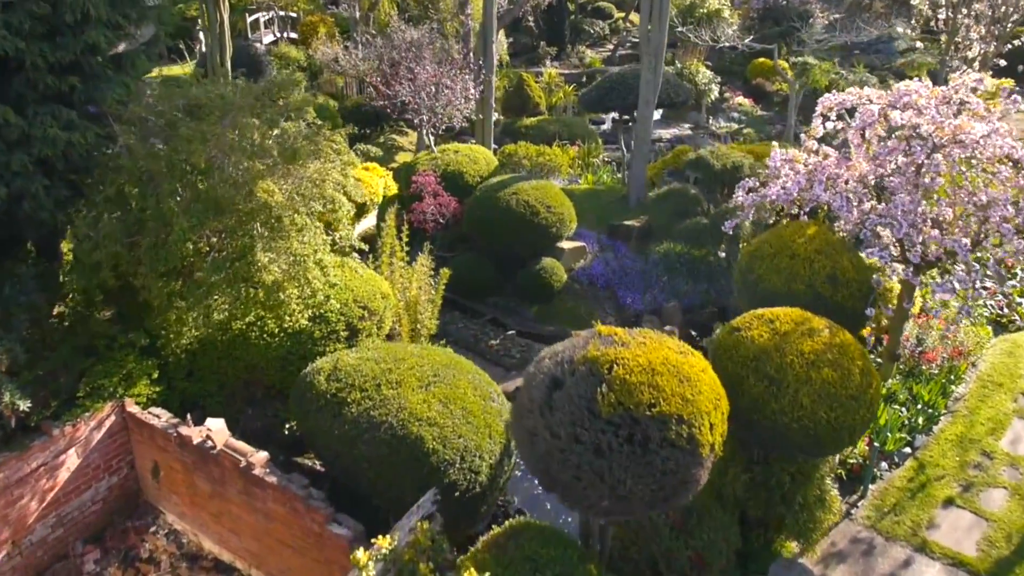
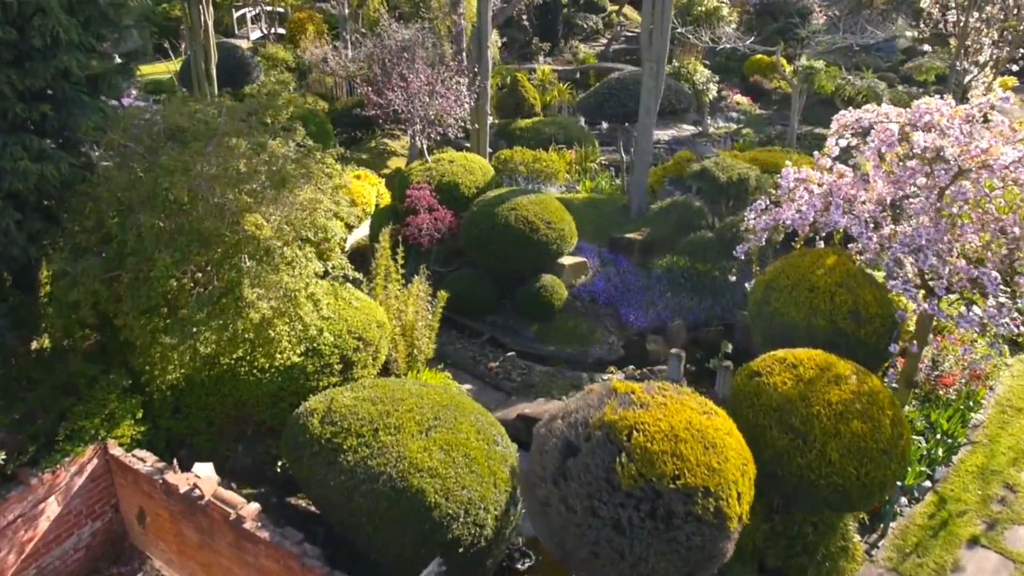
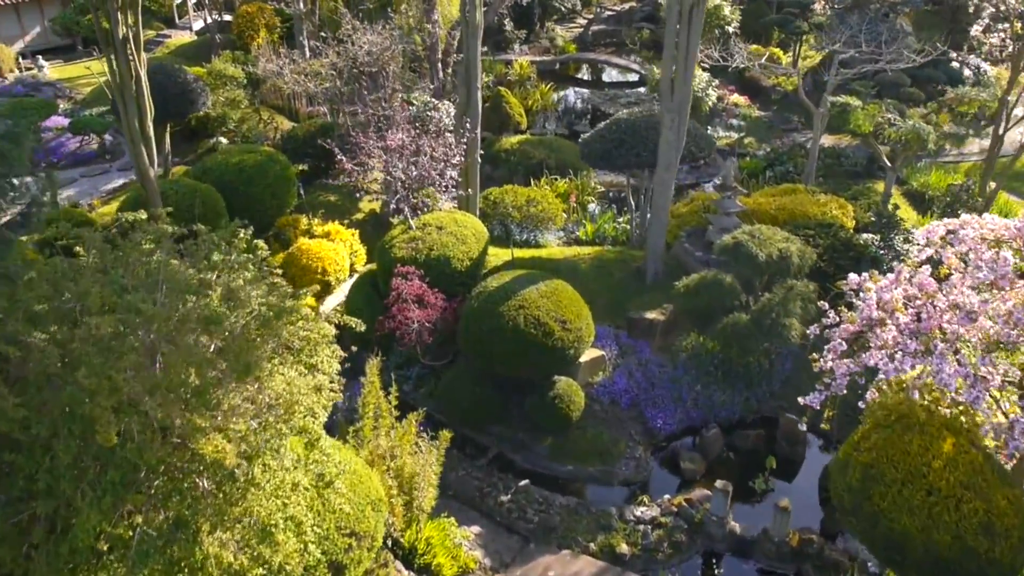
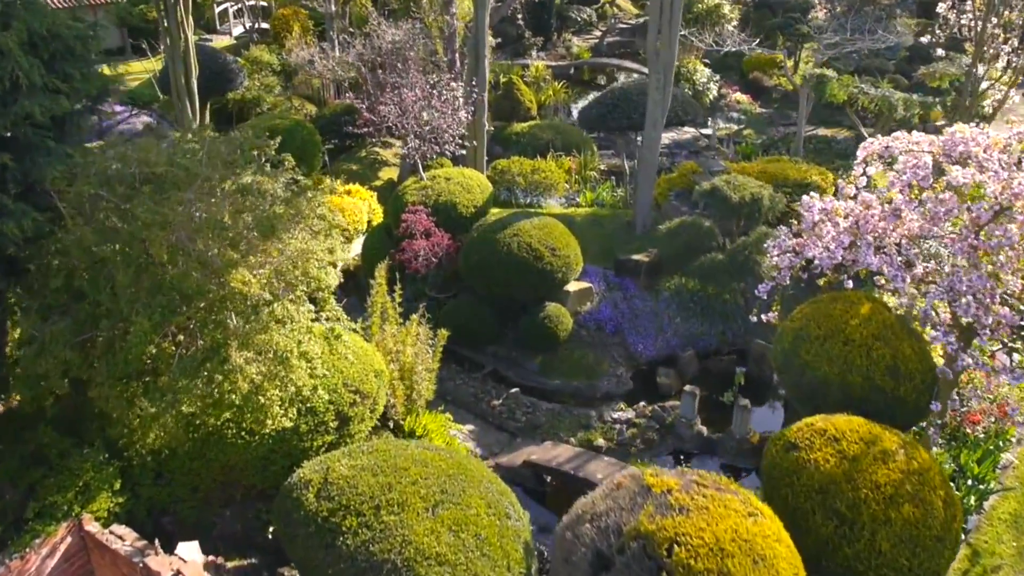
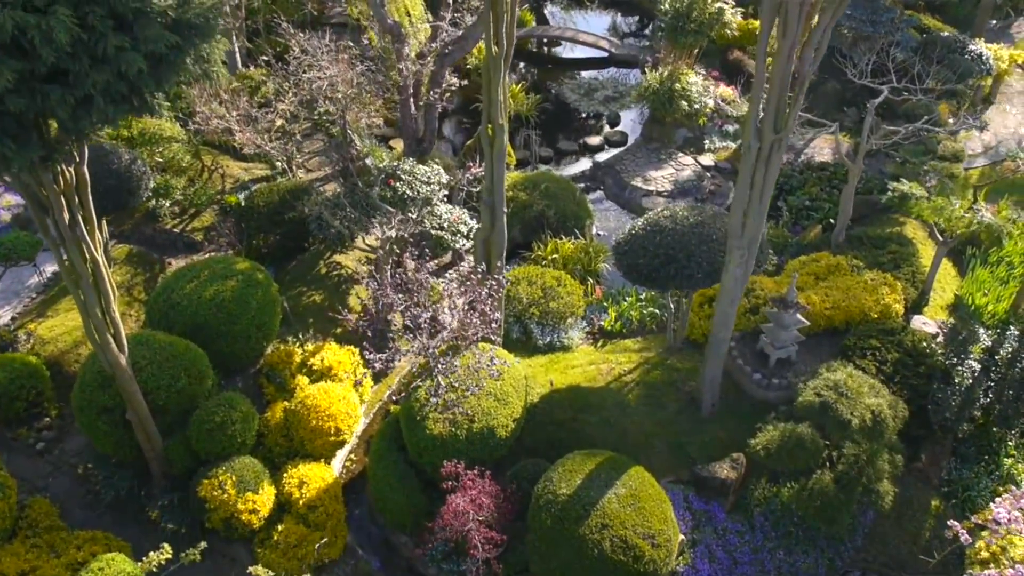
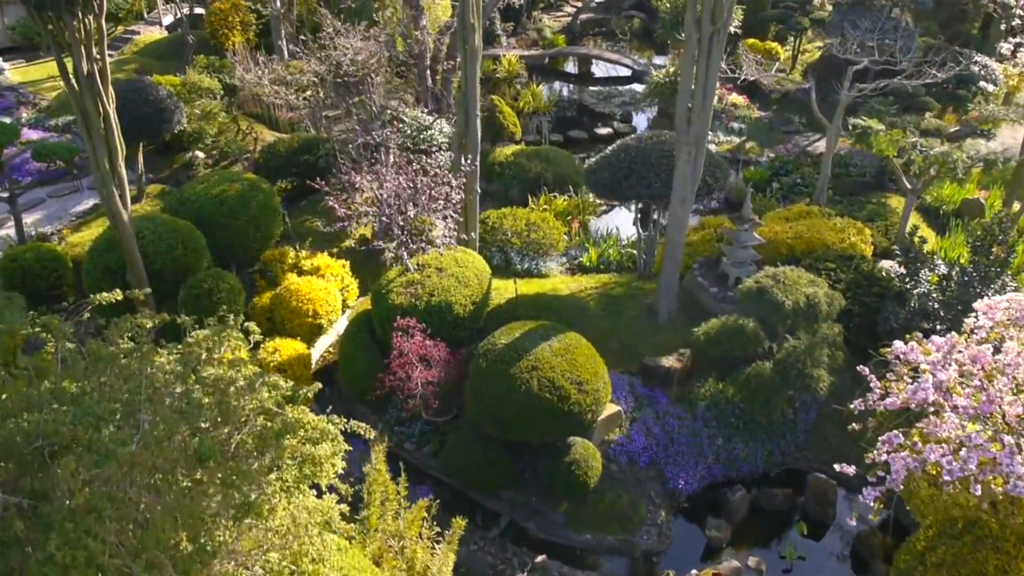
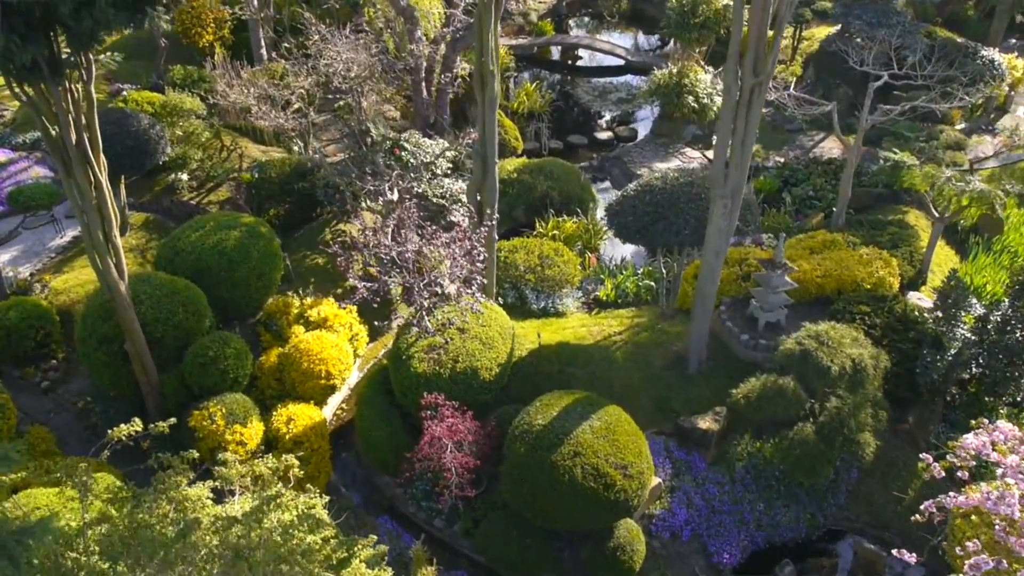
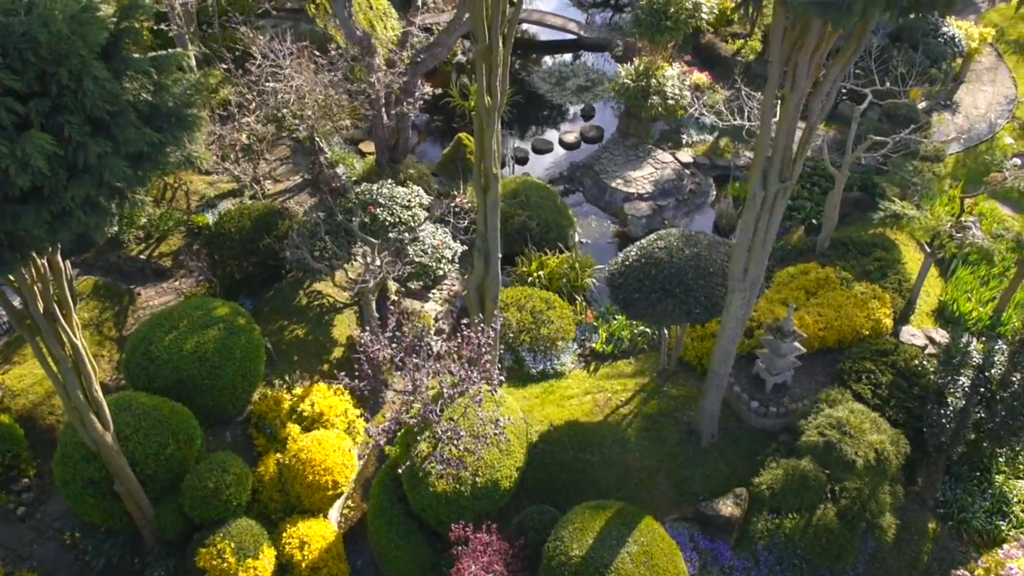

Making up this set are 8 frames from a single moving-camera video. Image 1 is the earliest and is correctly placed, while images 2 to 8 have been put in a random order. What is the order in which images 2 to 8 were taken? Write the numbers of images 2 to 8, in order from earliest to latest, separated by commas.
2, 4, 3, 6, 7, 5, 8
